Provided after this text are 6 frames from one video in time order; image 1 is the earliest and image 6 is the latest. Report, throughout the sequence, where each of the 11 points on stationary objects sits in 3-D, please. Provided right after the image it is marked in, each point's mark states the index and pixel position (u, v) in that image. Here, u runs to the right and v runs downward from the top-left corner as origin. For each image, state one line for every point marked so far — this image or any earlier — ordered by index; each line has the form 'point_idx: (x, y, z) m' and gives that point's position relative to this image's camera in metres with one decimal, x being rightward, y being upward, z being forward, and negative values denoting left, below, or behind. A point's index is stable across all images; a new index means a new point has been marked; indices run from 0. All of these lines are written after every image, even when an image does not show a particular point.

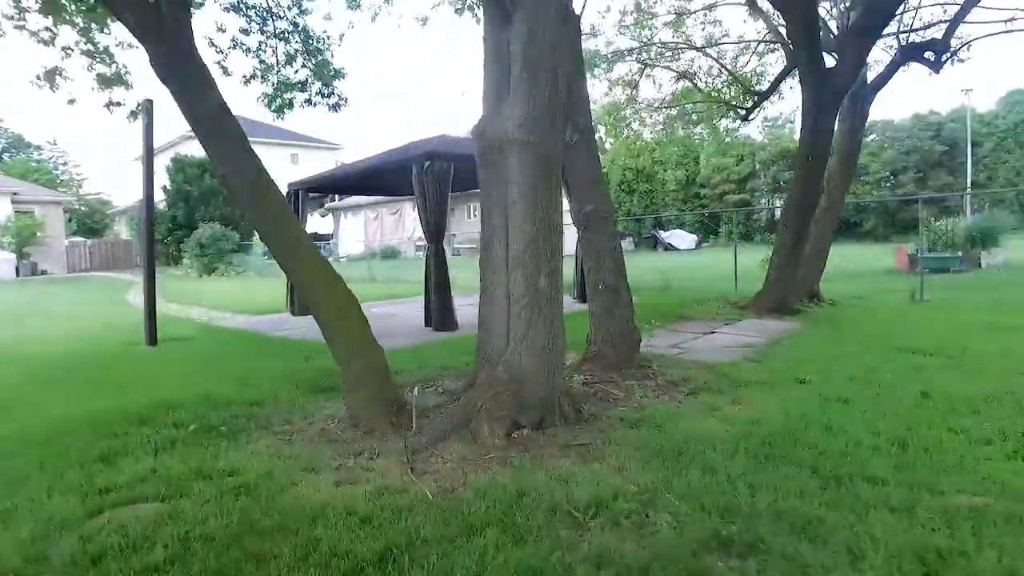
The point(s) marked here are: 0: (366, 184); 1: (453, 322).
0: (-2.4, +1.7, +10.6) m
1: (-0.6, -0.4, +7.8) m
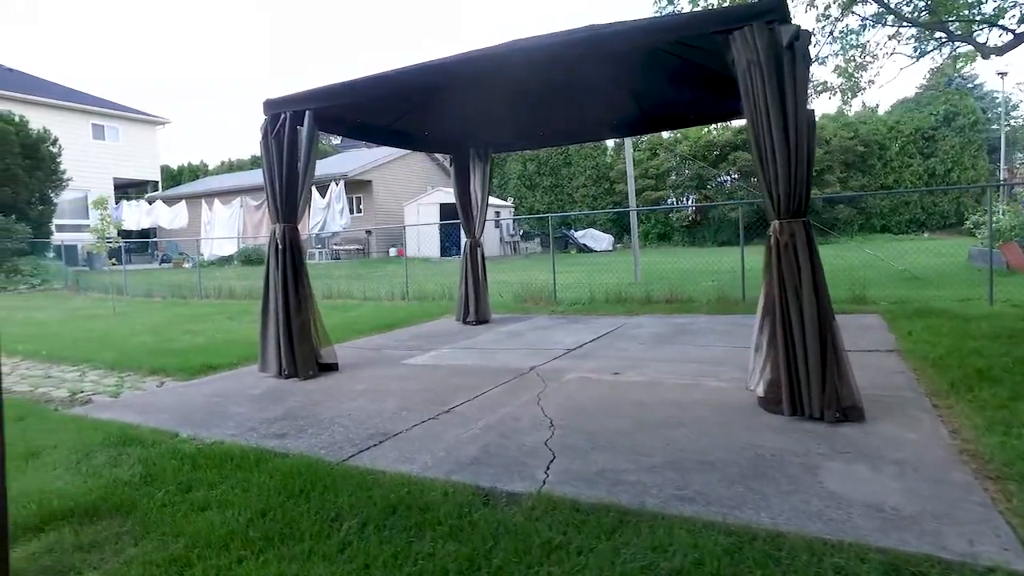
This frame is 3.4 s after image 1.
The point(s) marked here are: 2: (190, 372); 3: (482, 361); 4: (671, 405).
0: (-0.9, +1.5, +5.5) m
1: (+1.7, -0.5, +3.3) m
2: (-2.5, -0.7, +5.3) m
3: (-0.2, -0.6, +5.2) m
4: (+0.9, -0.7, +3.7) m
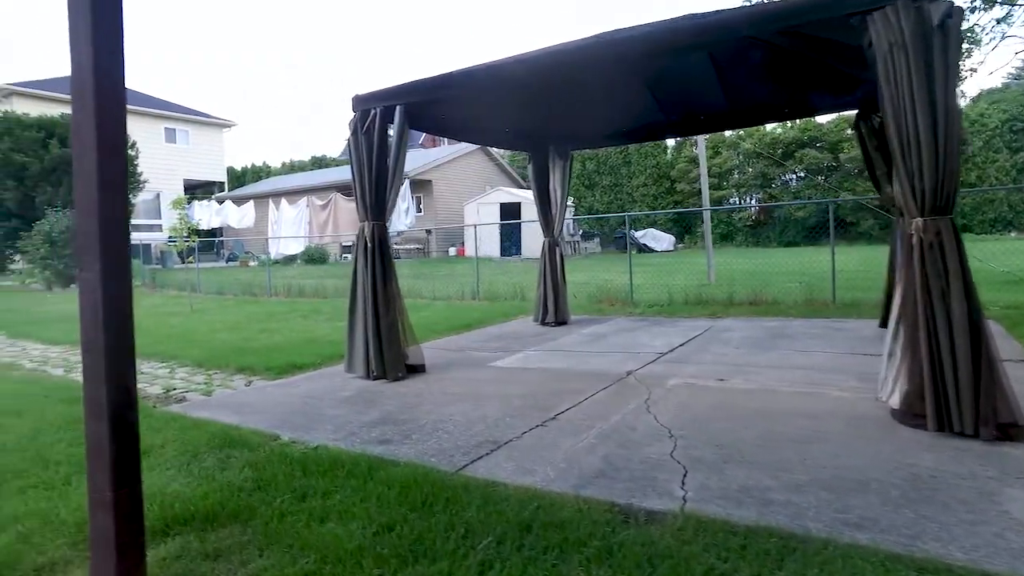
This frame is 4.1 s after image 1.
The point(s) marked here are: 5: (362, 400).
0: (-0.1, +1.5, +5.3) m
1: (+2.2, -0.5, +2.9) m
2: (-1.8, -0.7, +5.2) m
3: (+0.5, -0.6, +5.0) m
4: (+1.5, -0.7, +3.4) m
5: (-0.9, -0.7, +4.1) m
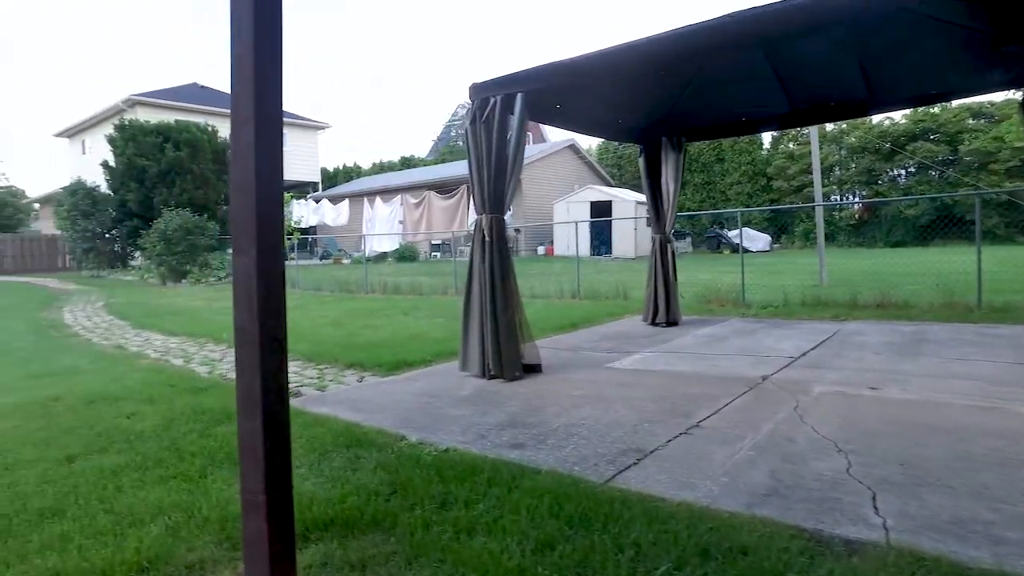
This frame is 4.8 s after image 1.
0: (+0.8, +1.5, +5.0) m
1: (+2.8, -0.5, +2.4) m
2: (-1.0, -0.6, +5.1) m
3: (+1.3, -0.6, +4.7) m
4: (+2.1, -0.7, +3.0) m
5: (-0.2, -0.7, +3.9) m
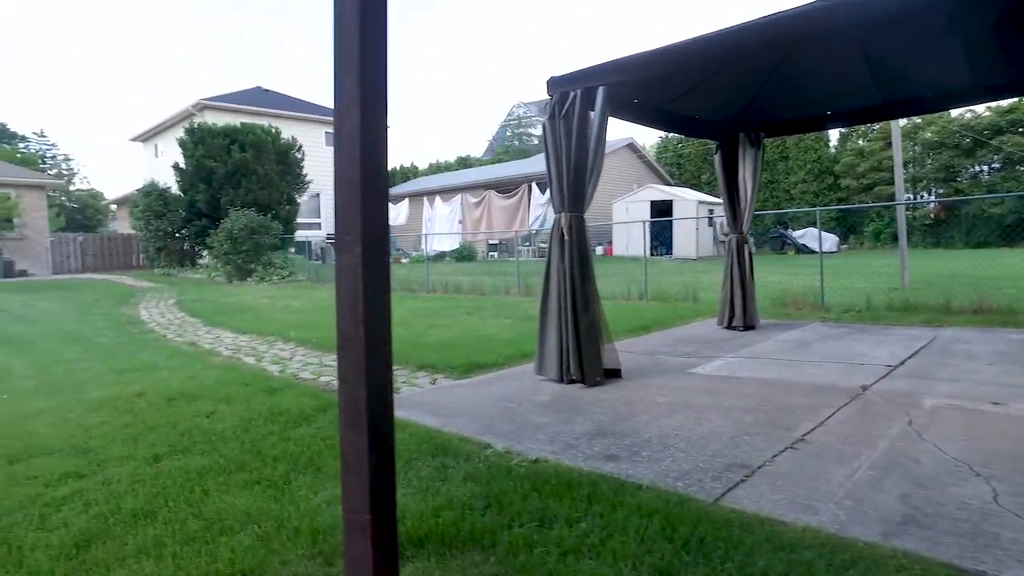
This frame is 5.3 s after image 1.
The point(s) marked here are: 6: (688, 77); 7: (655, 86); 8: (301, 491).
0: (+1.3, +1.5, +4.8) m
1: (+3.1, -0.6, +2.0) m
2: (-0.4, -0.6, +5.0) m
3: (+1.8, -0.6, +4.4) m
4: (+2.5, -0.7, +2.6) m
5: (+0.3, -0.7, +3.7) m
6: (+1.3, +1.5, +4.8) m
7: (+1.1, +1.5, +4.8) m
8: (-0.8, -0.8, +2.6) m
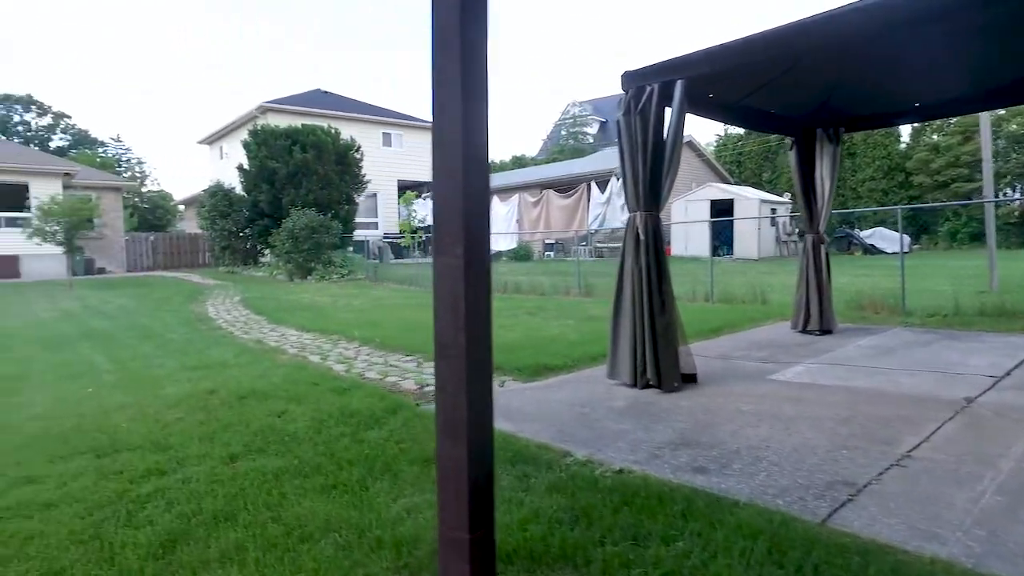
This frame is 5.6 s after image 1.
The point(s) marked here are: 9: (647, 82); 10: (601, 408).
0: (+1.8, +1.5, +4.5) m
1: (+3.4, -0.6, +1.6) m
2: (+0.1, -0.6, +4.9) m
3: (+2.3, -0.6, +4.1) m
4: (+2.8, -0.7, +2.3) m
5: (+0.7, -0.7, +3.6) m
6: (+1.8, +1.5, +4.6) m
7: (+1.6, +1.5, +4.6) m
8: (-0.5, -0.8, +2.5) m
9: (+0.9, +1.3, +4.2) m
10: (+0.5, -0.7, +3.7) m
